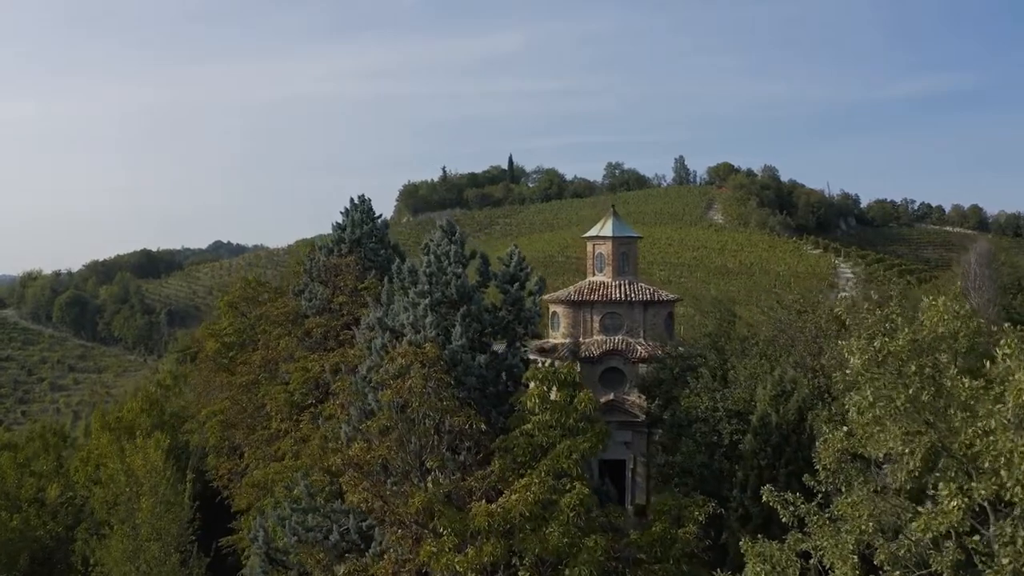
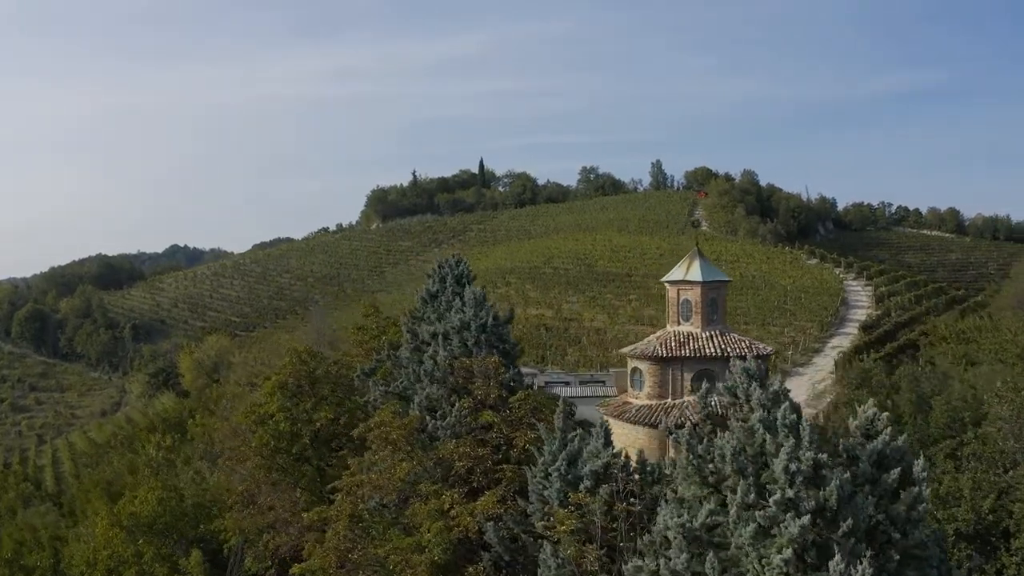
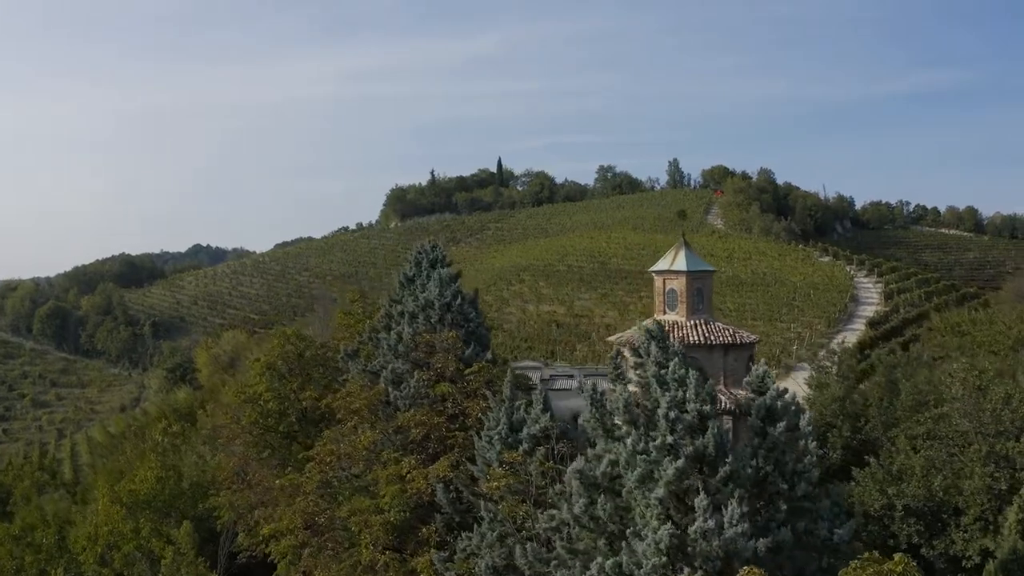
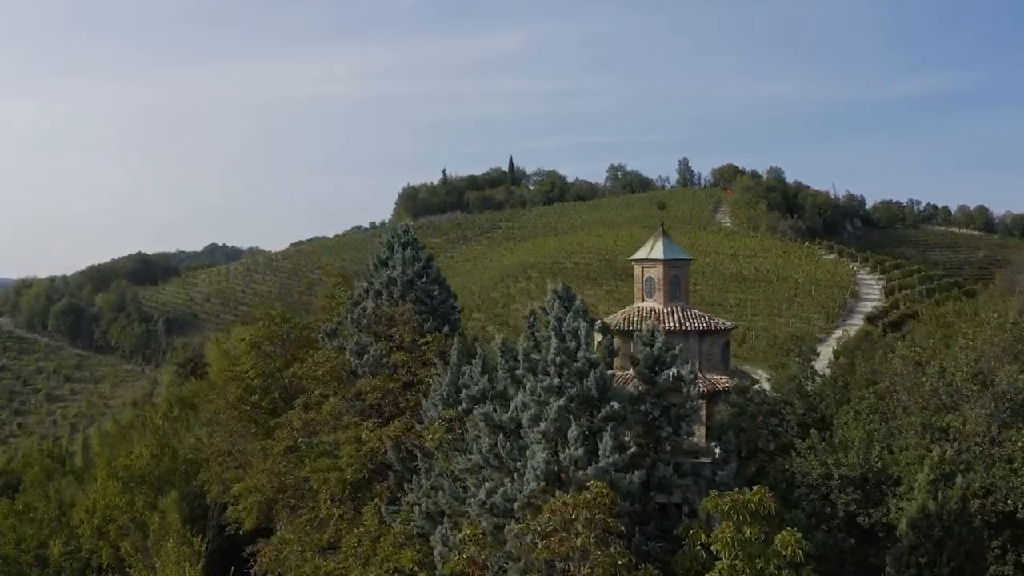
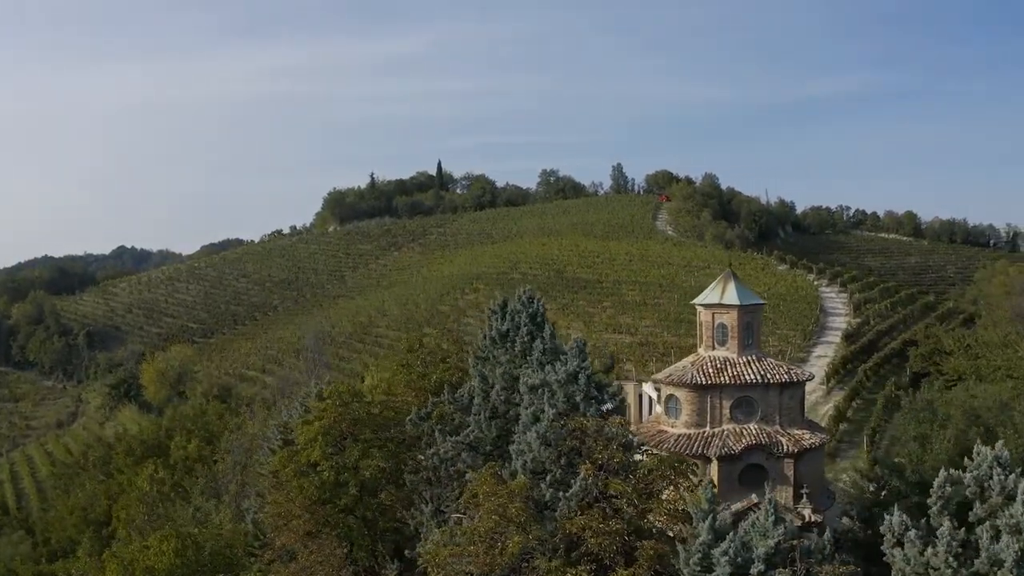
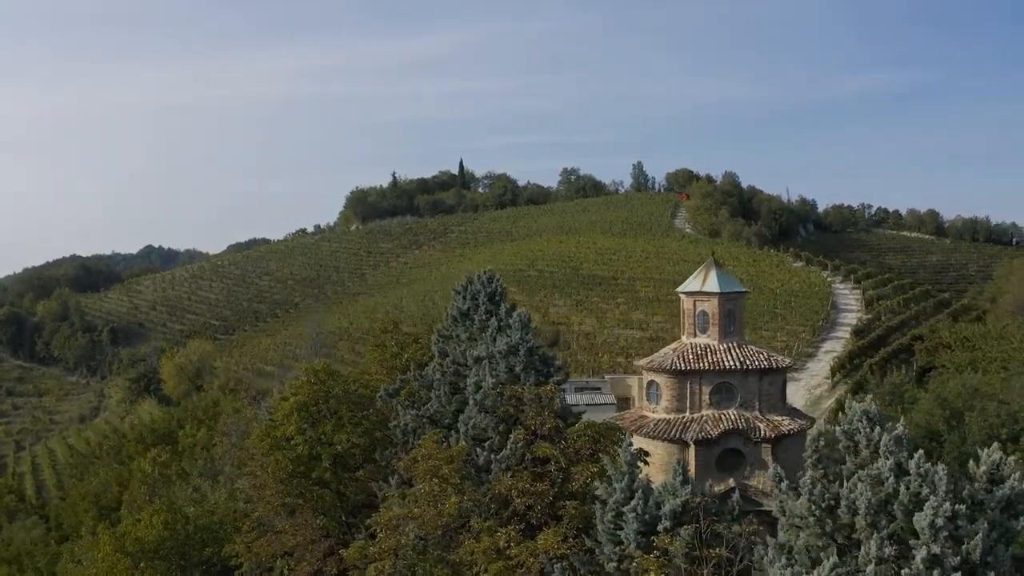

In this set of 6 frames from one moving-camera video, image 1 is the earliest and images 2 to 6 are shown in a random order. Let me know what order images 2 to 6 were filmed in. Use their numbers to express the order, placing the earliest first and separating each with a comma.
4, 3, 2, 6, 5
